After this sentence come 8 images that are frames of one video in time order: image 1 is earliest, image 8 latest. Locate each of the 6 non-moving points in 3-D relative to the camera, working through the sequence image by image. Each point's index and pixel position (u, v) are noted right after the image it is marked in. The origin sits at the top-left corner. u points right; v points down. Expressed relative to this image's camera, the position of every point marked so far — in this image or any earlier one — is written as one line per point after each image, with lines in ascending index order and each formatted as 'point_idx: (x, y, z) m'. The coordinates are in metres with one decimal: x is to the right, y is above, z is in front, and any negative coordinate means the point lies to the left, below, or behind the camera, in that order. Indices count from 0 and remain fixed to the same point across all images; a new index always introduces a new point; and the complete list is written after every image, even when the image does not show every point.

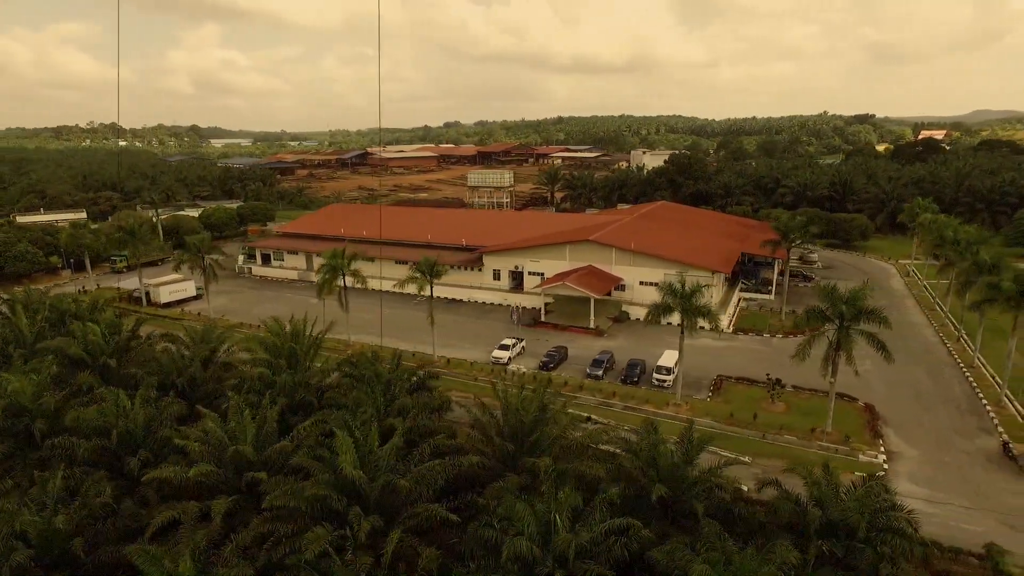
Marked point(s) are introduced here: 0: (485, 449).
0: (-0.8, -4.9, +18.5) m
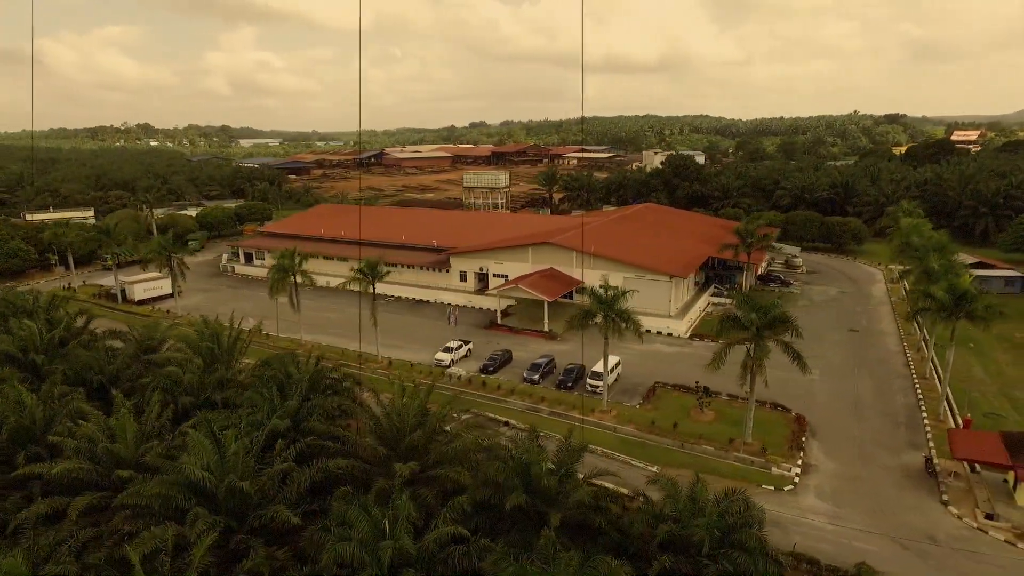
0: (-4.6, -5.0, +18.5) m
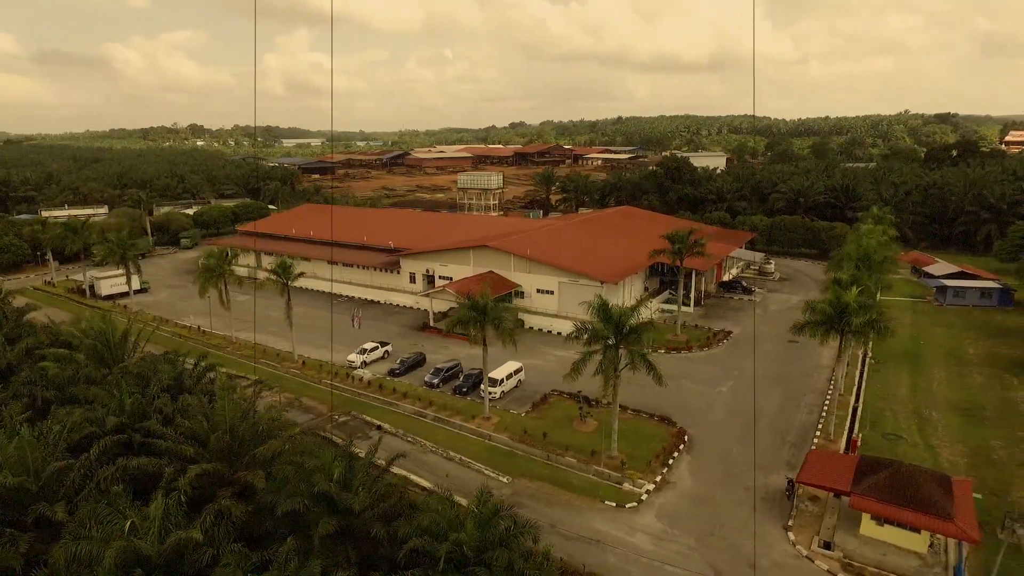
0: (-10.4, -5.0, +18.9) m
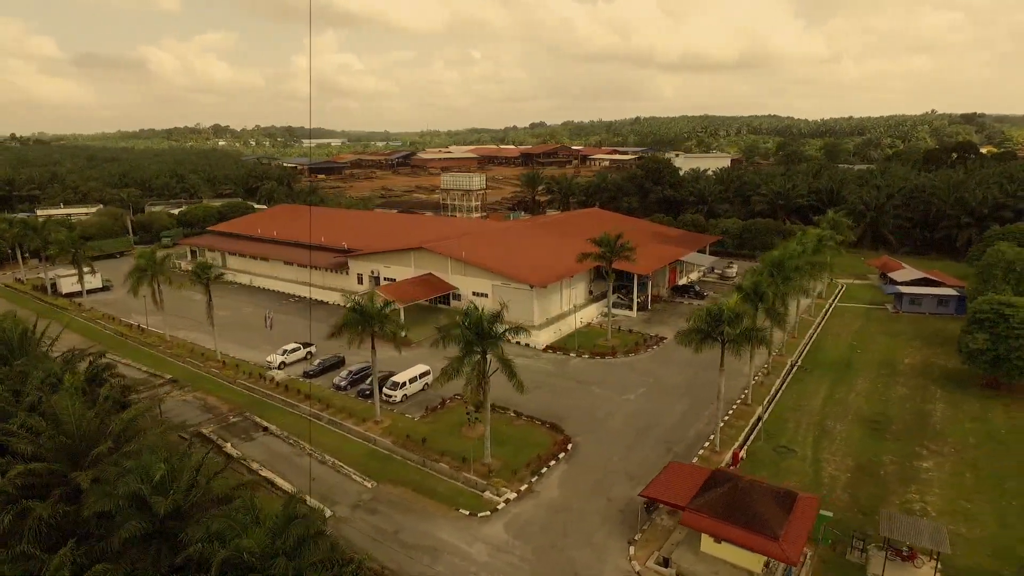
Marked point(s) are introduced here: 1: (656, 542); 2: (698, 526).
0: (-15.5, -5.1, +19.1) m
1: (+4.4, -7.9, +19.0) m
2: (+5.2, -6.7, +17.2) m
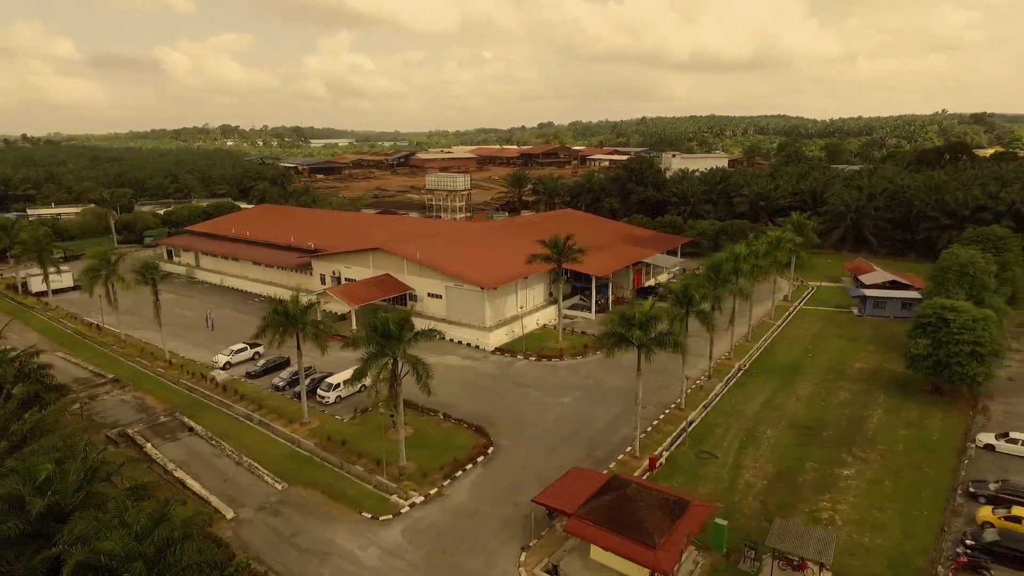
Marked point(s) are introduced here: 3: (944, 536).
0: (-18.8, -5.1, +19.3) m
1: (+1.1, -7.9, +18.7) m
2: (+1.9, -6.8, +17.0) m
3: (+13.2, -7.6, +18.9) m
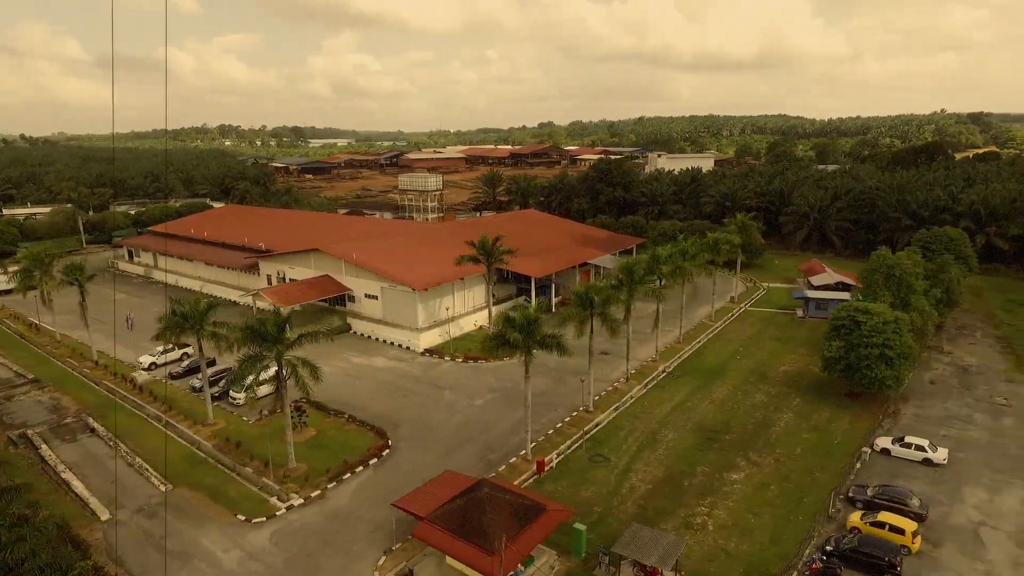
0: (-23.0, -5.1, +19.3) m
1: (-3.1, -8.0, +18.6) m
2: (-2.3, -6.9, +16.9) m
3: (+9.0, -7.7, +18.7) m
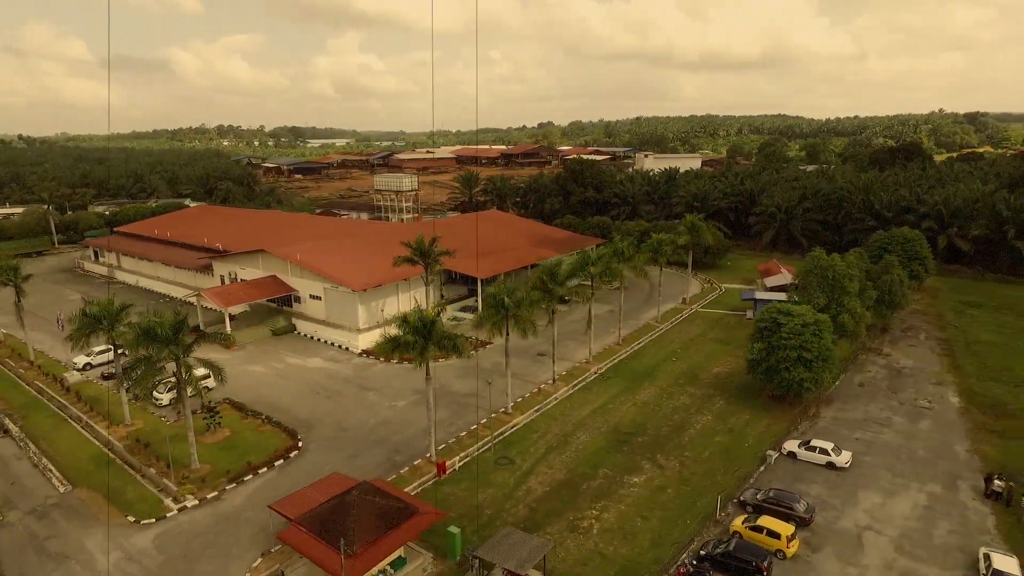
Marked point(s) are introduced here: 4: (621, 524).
0: (-26.7, -5.2, +19.4) m
1: (-6.8, -8.1, +18.6) m
2: (-6.0, -6.9, +16.8) m
3: (+5.3, -7.8, +18.6) m
4: (+3.5, -7.6, +19.8) m
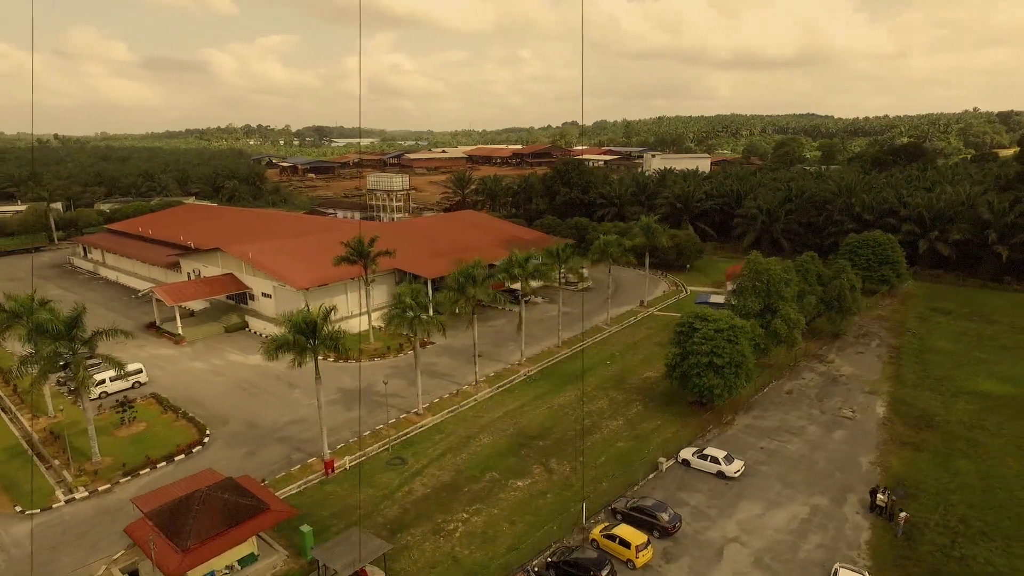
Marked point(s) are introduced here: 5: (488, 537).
0: (-30.9, -4.9, +20.7) m
1: (-11.1, -8.0, +19.0) m
2: (-10.5, -6.9, +17.2) m
3: (+0.9, -7.9, +18.4) m
4: (-0.8, -7.7, +19.7) m
5: (-0.7, -7.8, +19.2) m
